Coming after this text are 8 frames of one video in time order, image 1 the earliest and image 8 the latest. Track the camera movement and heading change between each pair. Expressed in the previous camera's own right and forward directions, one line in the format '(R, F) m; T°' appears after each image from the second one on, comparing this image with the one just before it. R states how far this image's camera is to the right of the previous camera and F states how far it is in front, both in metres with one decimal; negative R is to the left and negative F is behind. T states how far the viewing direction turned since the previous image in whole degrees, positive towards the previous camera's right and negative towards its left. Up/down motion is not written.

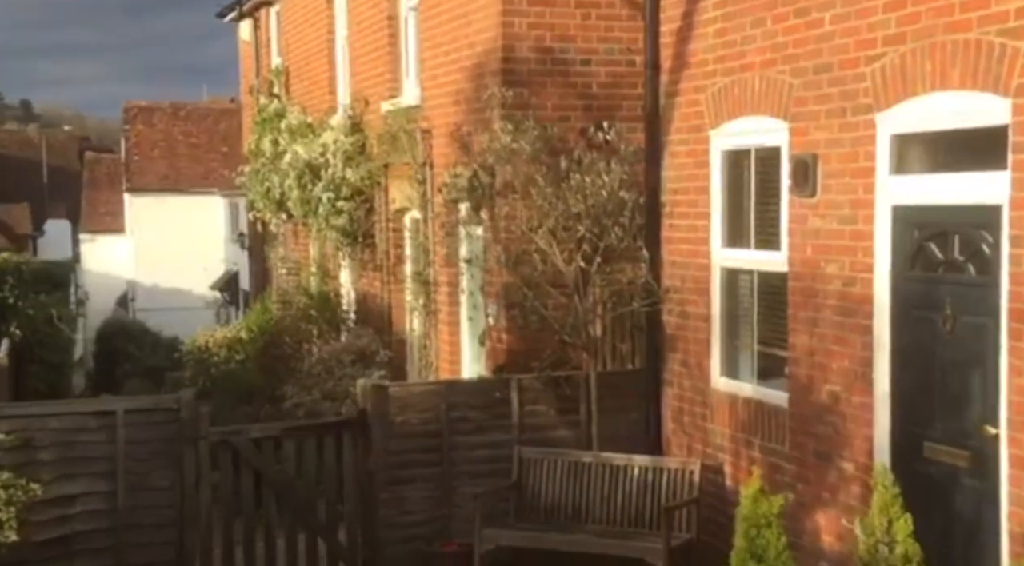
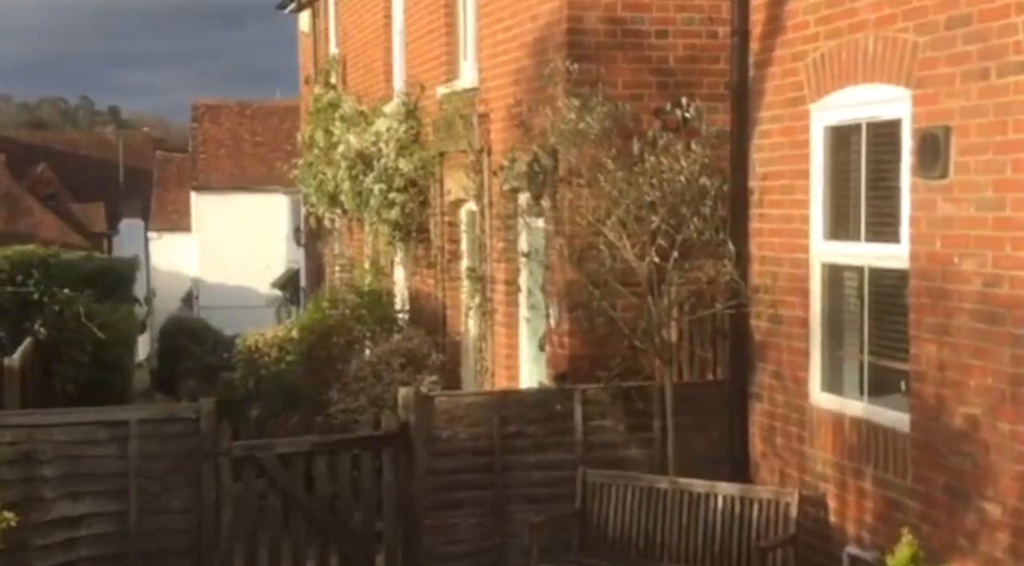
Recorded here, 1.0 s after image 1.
(0.0, +1.2) m; -3°
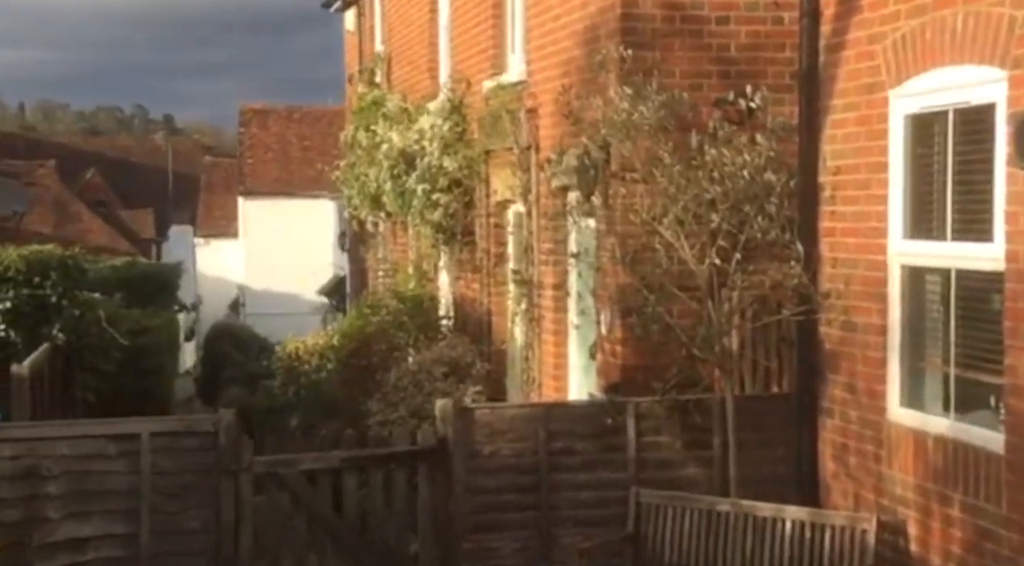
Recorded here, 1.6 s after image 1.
(0.0, +0.6) m; -2°
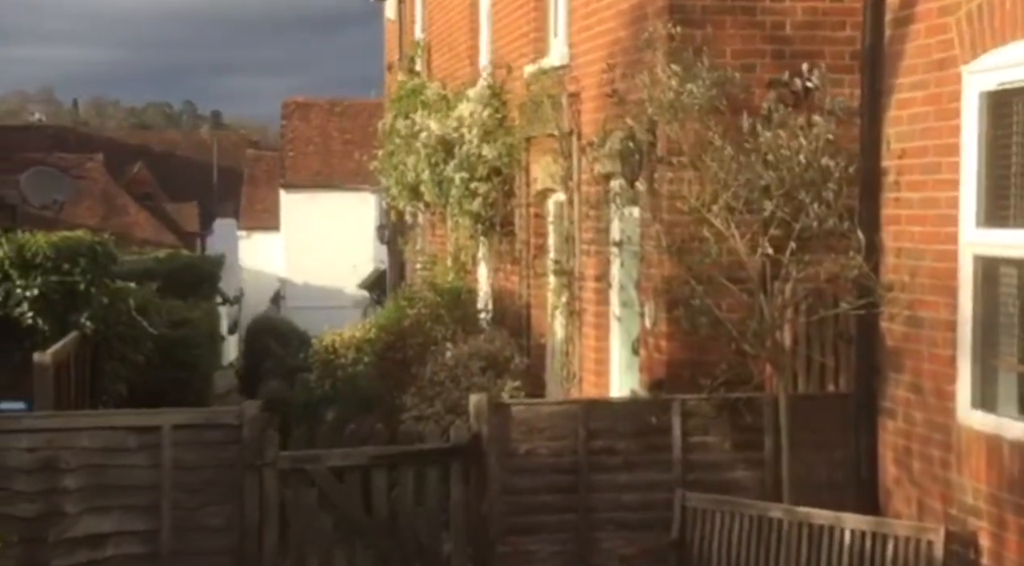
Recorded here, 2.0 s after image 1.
(0.0, +0.5) m; -2°
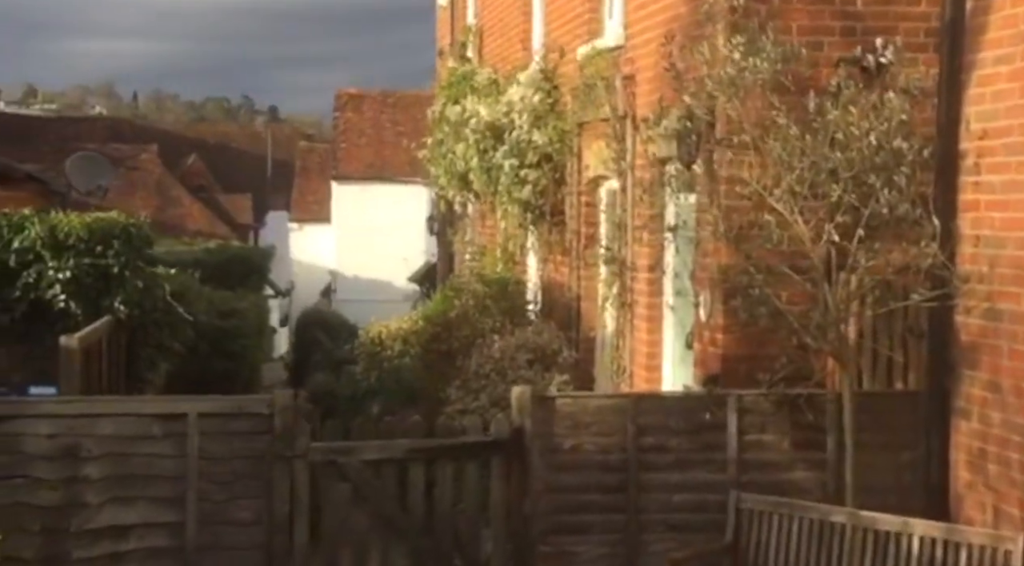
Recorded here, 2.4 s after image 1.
(0.0, +0.4) m; -2°
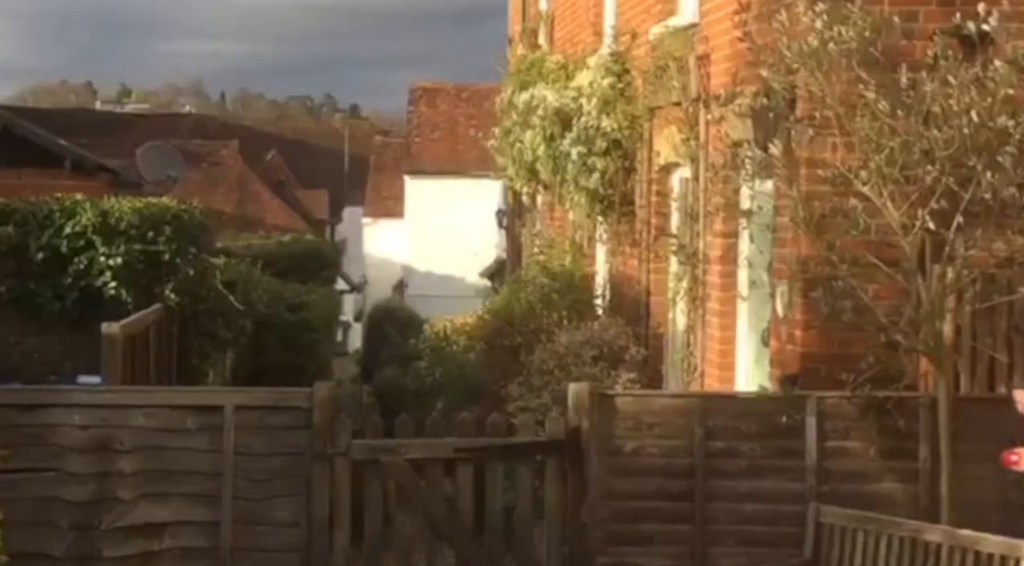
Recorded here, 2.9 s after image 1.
(+0.1, +0.6) m; -3°
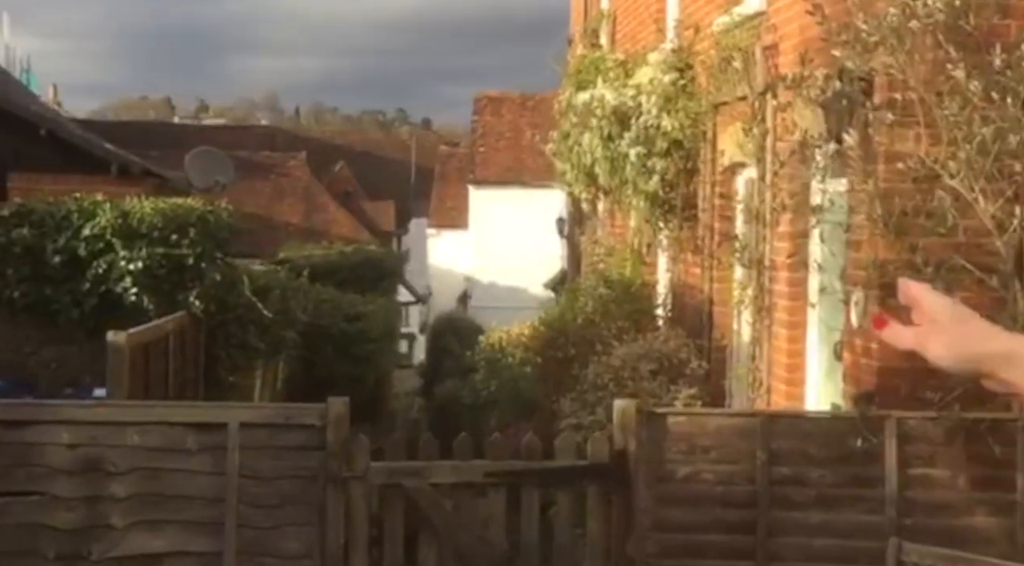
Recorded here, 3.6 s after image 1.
(+0.1, +0.7) m; -3°
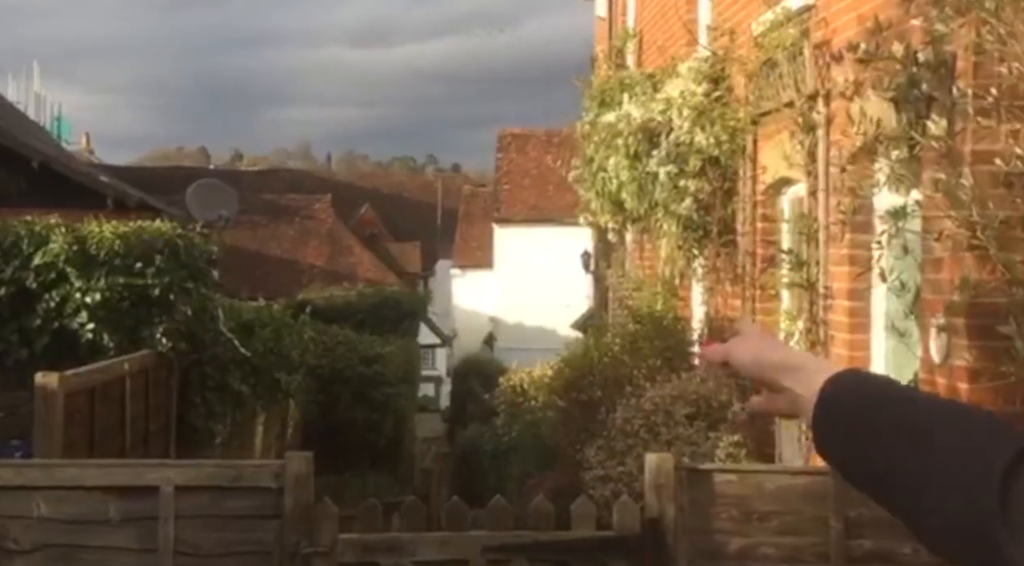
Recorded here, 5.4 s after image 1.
(+0.1, +1.2) m; -1°
